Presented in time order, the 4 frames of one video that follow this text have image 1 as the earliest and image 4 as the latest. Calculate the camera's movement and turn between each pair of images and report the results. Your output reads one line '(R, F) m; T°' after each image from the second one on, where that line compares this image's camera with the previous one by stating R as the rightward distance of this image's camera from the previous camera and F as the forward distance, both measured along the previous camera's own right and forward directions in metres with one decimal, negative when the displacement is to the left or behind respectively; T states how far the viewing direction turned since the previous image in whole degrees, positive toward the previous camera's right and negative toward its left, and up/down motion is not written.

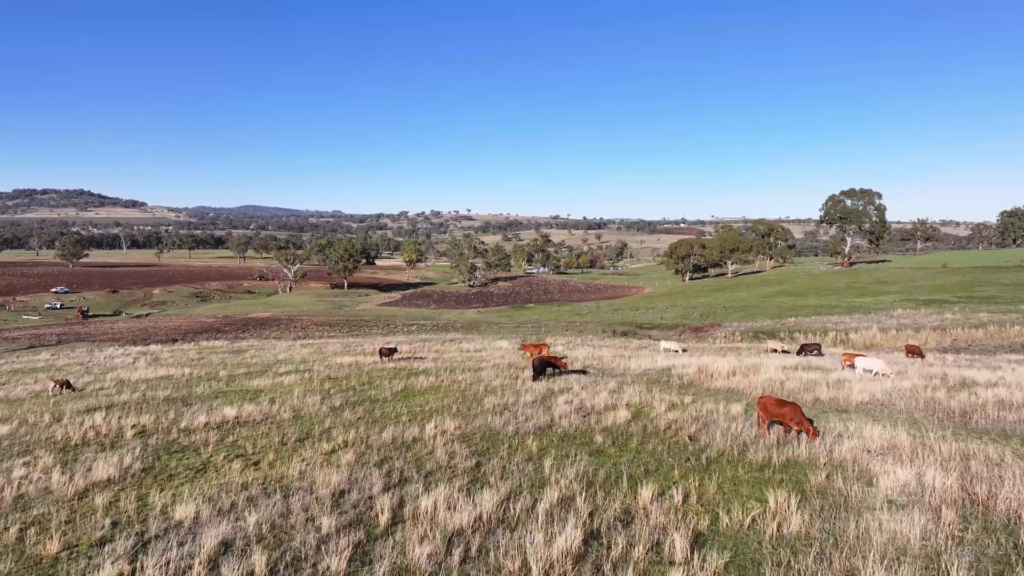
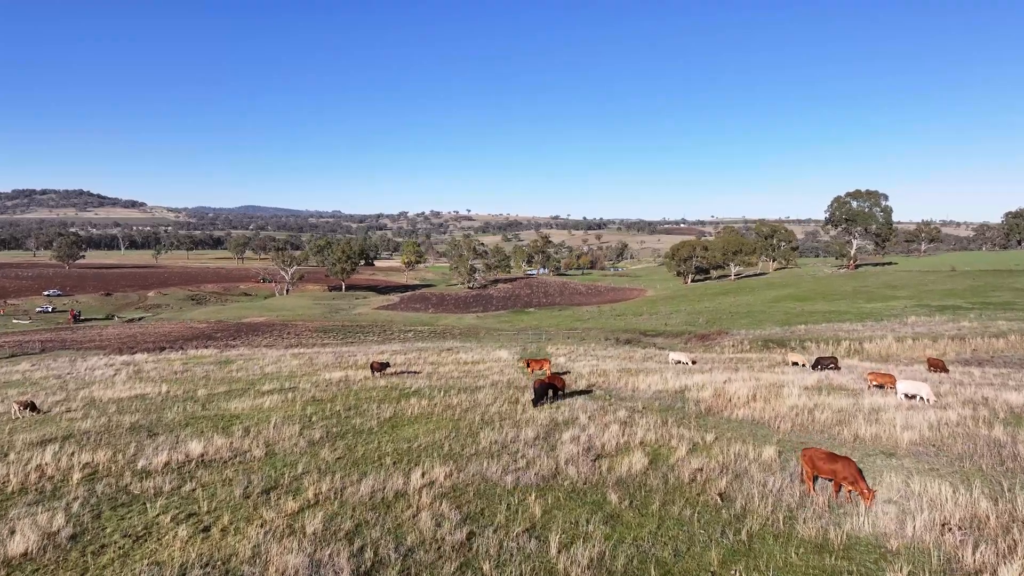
(0.0, +1.2) m; 0°
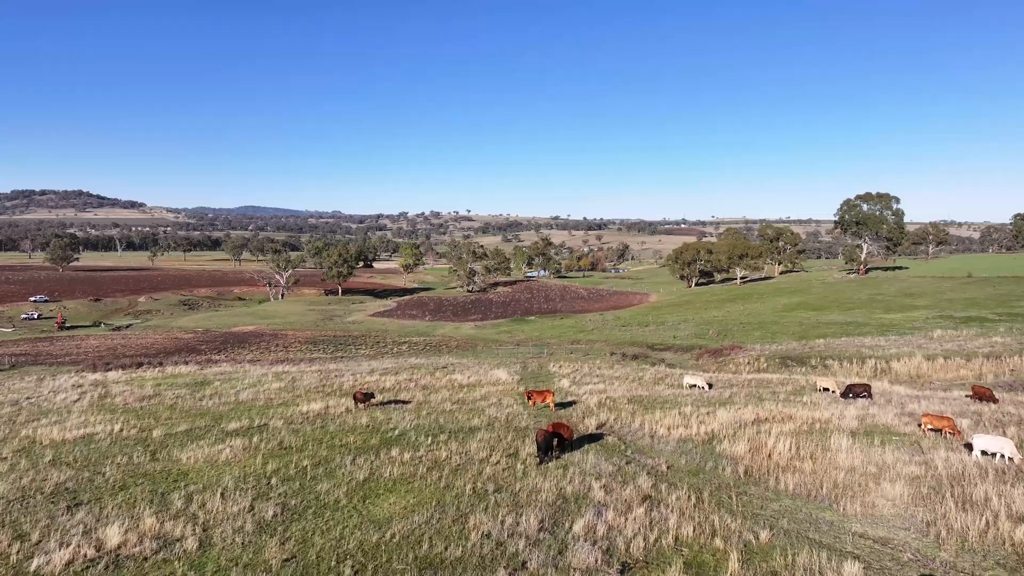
(0.0, +2.0) m; 0°
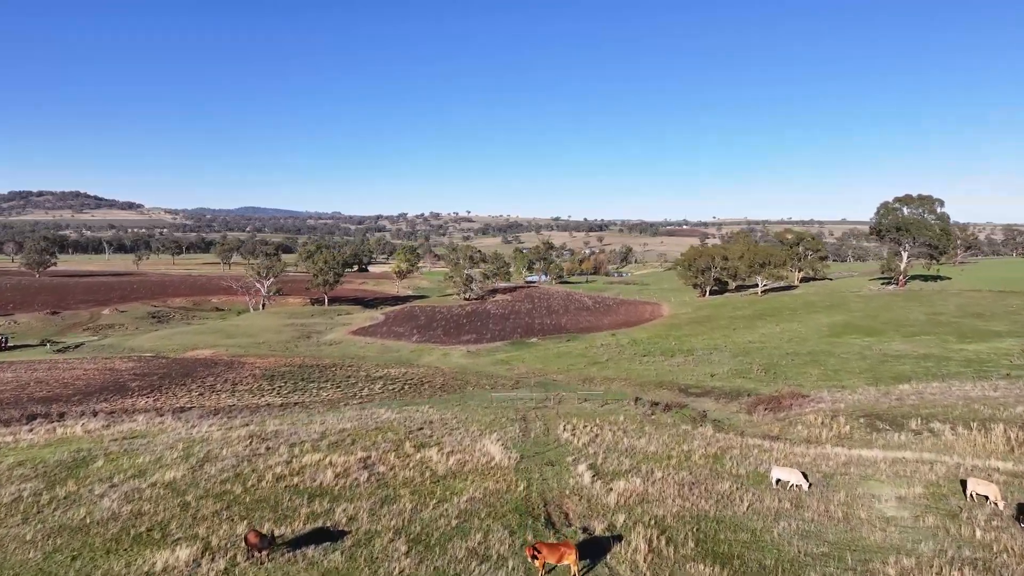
(+0.1, +6.8) m; 0°
